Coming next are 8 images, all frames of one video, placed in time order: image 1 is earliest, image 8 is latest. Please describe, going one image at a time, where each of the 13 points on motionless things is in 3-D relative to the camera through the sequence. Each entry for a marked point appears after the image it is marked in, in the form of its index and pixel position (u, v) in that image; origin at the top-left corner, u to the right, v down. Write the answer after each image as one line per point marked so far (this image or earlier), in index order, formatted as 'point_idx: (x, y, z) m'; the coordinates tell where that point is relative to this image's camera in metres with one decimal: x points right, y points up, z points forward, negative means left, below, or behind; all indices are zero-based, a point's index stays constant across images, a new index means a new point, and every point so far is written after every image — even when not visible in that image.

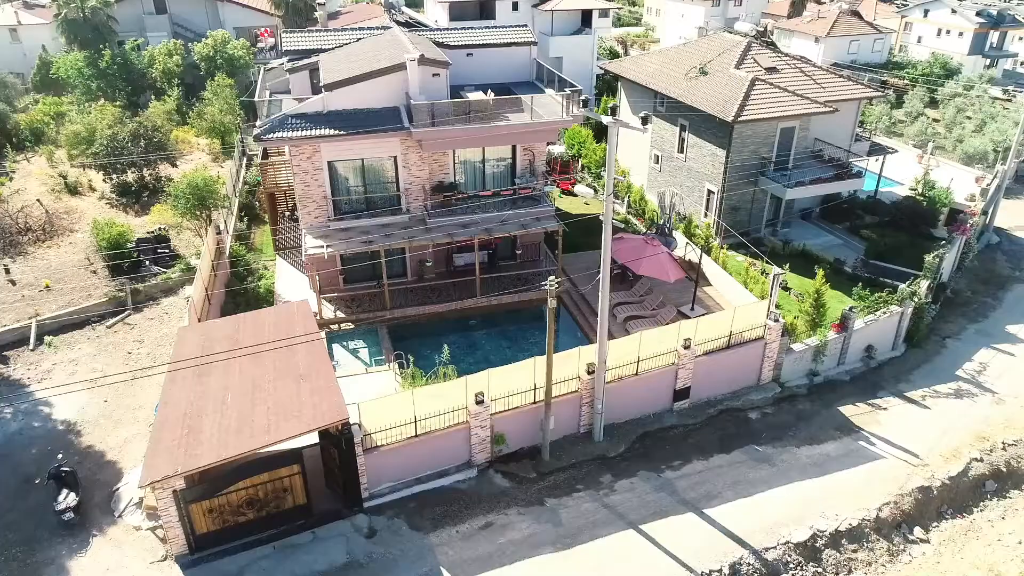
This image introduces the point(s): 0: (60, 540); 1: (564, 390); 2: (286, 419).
0: (-9.4, -5.2, +14.8) m
1: (+1.3, -2.6, +18.1) m
2: (-4.7, -2.7, +14.8) m
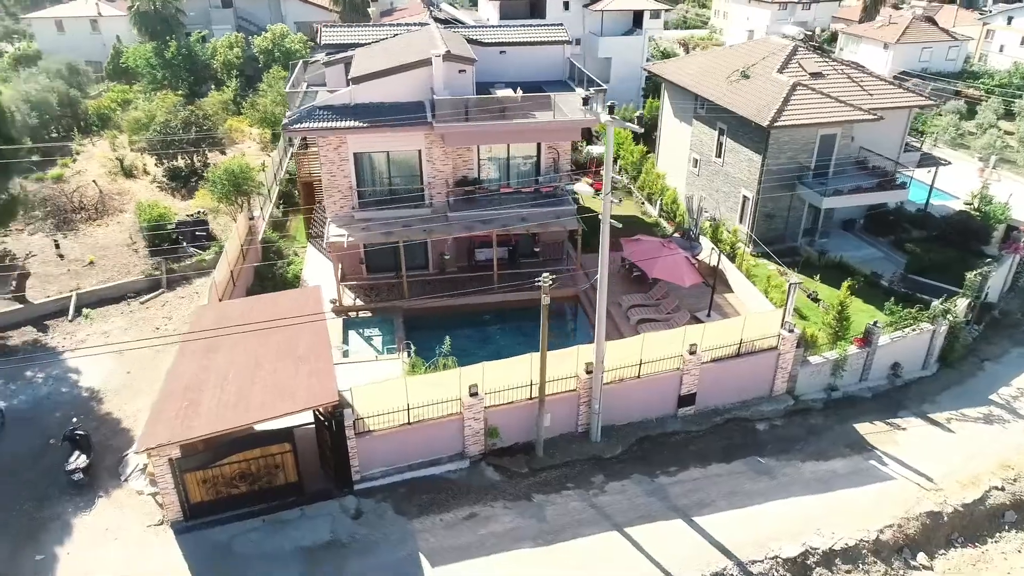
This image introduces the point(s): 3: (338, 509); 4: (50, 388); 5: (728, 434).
0: (-9.8, -4.6, +15.8) m
1: (+1.2, -2.5, +18.1) m
2: (-5.0, -2.3, +15.3) m
3: (-3.9, -4.9, +16.0) m
4: (-12.4, -2.7, +19.2) m
5: (+5.9, -4.0, +19.5) m
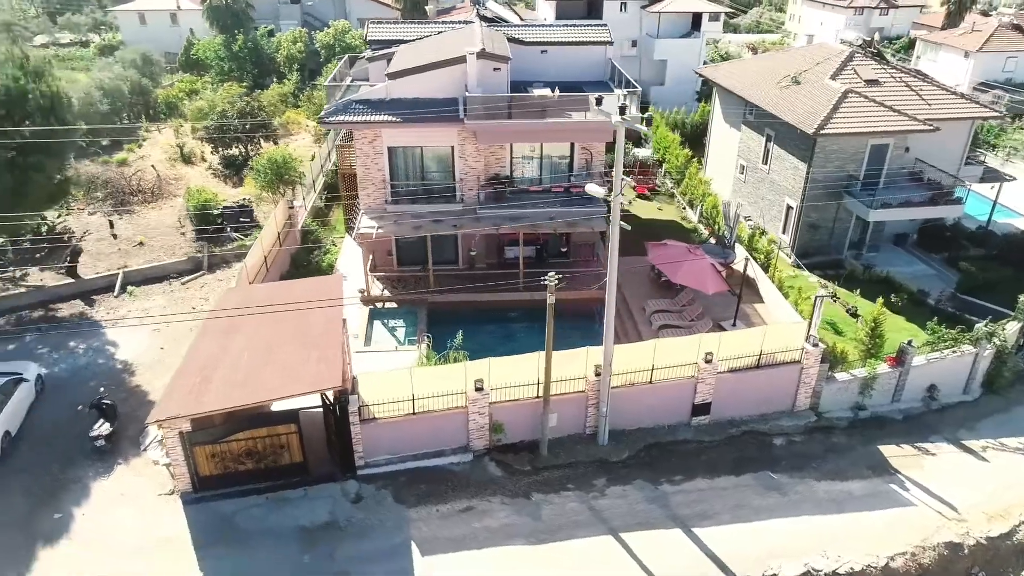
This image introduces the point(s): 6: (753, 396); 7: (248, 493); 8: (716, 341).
0: (-9.8, -4.1, +16.7) m
1: (+1.4, -2.6, +18.1) m
2: (-5.0, -2.0, +15.8) m
3: (-4.0, -4.7, +16.4) m
4: (-12.0, -2.0, +20.3) m
5: (+6.1, -4.2, +19.0) m
6: (+6.7, -3.0, +19.8) m
7: (-6.0, -4.6, +16.2) m
8: (+5.3, -1.4, +18.7) m
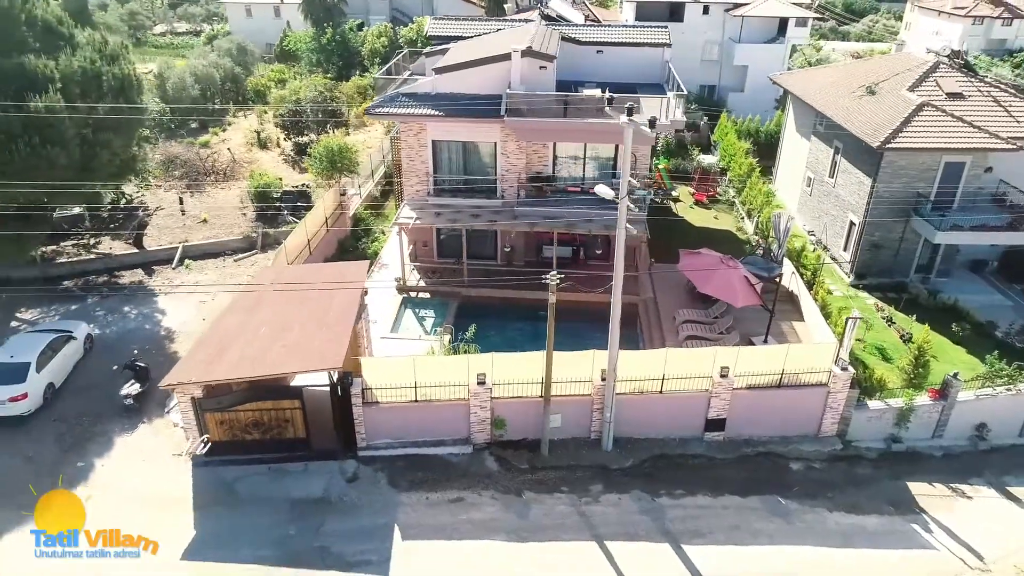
0: (-9.9, -3.3, +17.9) m
1: (+1.6, -2.6, +17.9) m
2: (-5.0, -1.5, +16.5) m
3: (-4.2, -4.3, +16.9) m
4: (-11.4, -1.1, +21.8) m
5: (+6.2, -4.6, +18.2) m
6: (+6.9, -3.4, +18.9) m
7: (-6.1, -4.1, +17.0) m
8: (+5.6, -1.7, +18.0) m
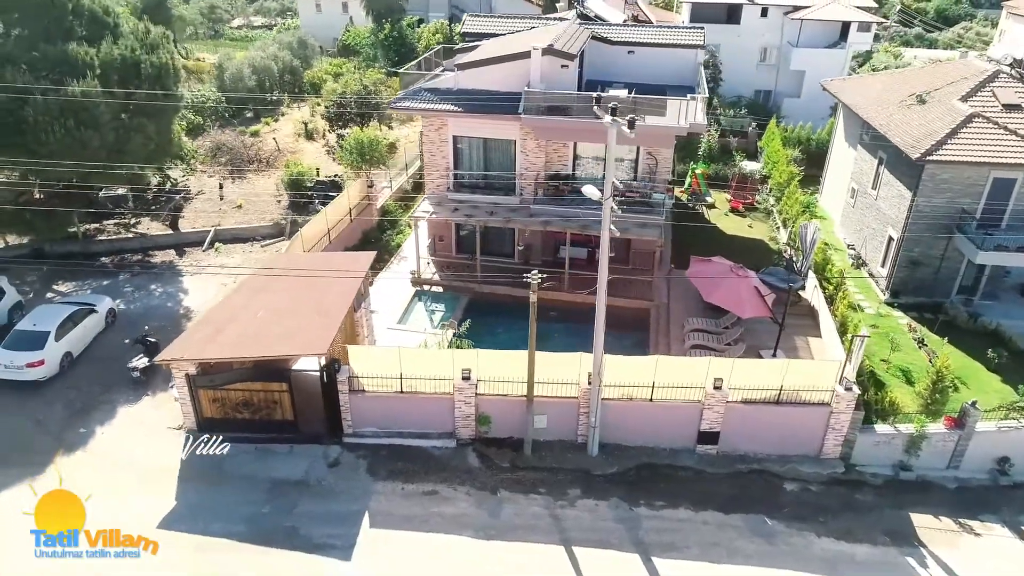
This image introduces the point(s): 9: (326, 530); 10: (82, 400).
0: (-10.2, -2.7, +18.8) m
1: (+1.2, -2.6, +17.7) m
2: (-5.4, -1.2, +16.9) m
3: (-4.6, -4.0, +17.3) m
4: (-11.2, -0.4, +22.9) m
5: (+5.8, -4.8, +17.6) m
6: (+6.6, -3.7, +18.2) m
7: (-6.6, -3.7, +17.5) m
8: (+5.3, -1.9, +17.5) m
9: (-4.0, -5.2, +15.3) m
10: (-11.1, -2.9, +18.4) m
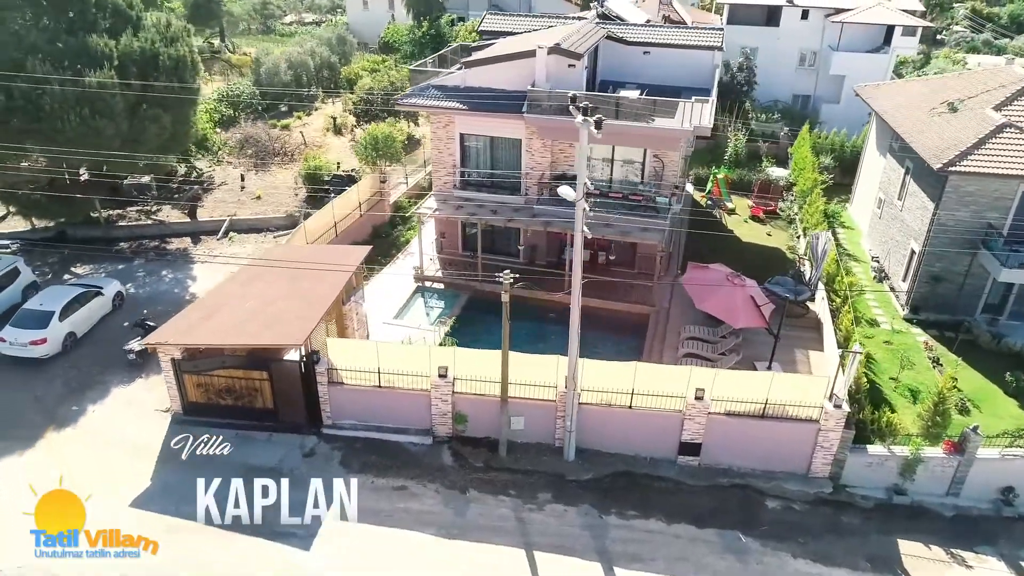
0: (-10.6, -2.3, +19.5) m
1: (+0.7, -2.6, +17.5) m
2: (-5.9, -1.0, +17.2) m
3: (-5.3, -3.8, +17.5) m
4: (-11.3, +0.1, +23.5) m
5: (+5.1, -5.1, +17.1) m
6: (+6.0, -4.0, +17.7) m
7: (-7.2, -3.4, +17.9) m
8: (+4.7, -2.1, +17.0) m
9: (-4.8, -5.0, +15.5) m
10: (-11.5, -2.4, +19.1) m
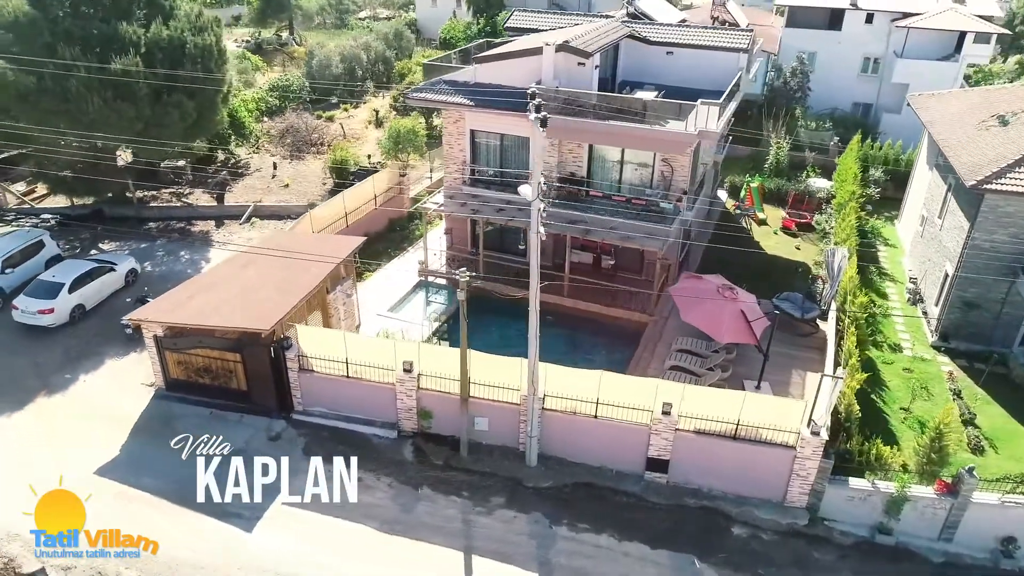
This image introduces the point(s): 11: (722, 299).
0: (-11.1, -1.6, +20.3) m
1: (-0.2, -2.6, +17.2) m
2: (-6.7, -0.6, +17.6) m
3: (-6.1, -3.5, +17.8) m
4: (-11.3, +0.7, +24.5) m
5: (+4.0, -5.3, +16.3) m
6: (+5.1, -4.3, +16.8) m
7: (-8.0, -3.0, +18.4) m
8: (+3.8, -2.4, +16.2) m
9: (-6.0, -4.7, +15.8) m
10: (-12.1, -1.7, +20.1) m
11: (+5.5, -0.3, +18.8) m
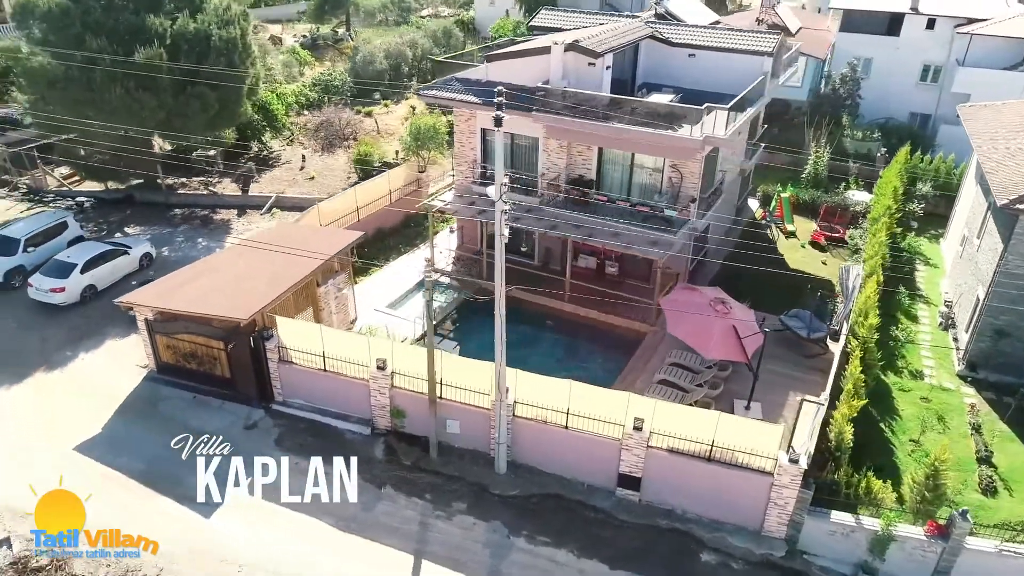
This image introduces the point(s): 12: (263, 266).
0: (-11.4, -1.1, +21.0) m
1: (-0.9, -2.7, +16.9) m
2: (-7.2, -0.3, +17.8) m
3: (-6.8, -3.2, +18.1) m
4: (-11.0, +1.2, +25.1) m
5: (+3.1, -5.6, +15.6) m
6: (+4.2, -4.6, +16.0) m
7: (-8.5, -2.6, +18.8) m
8: (+3.0, -2.6, +15.6) m
9: (-6.8, -4.4, +16.0) m
10: (-12.4, -1.2, +20.8) m
11: (+5.1, -0.6, +17.9) m
12: (-6.8, +0.6, +19.7) m
